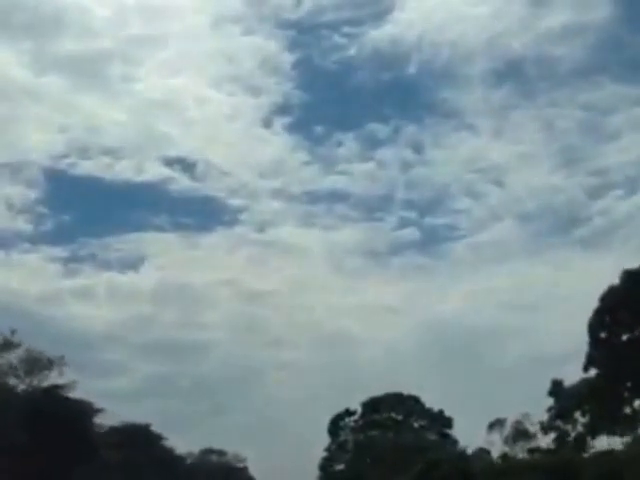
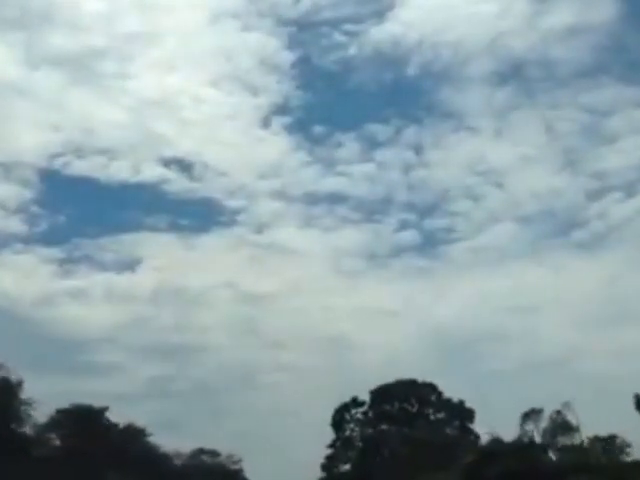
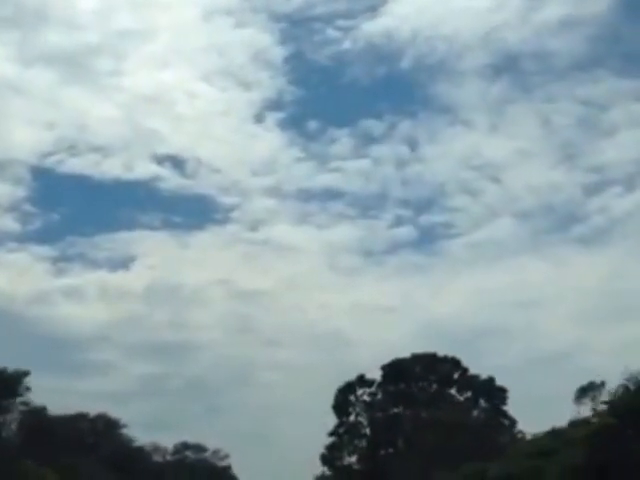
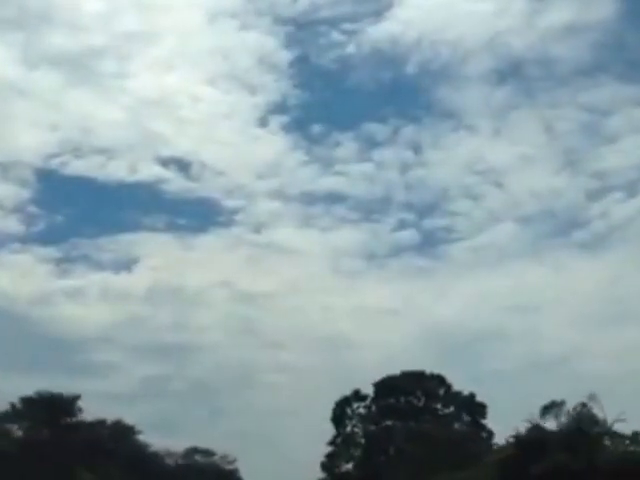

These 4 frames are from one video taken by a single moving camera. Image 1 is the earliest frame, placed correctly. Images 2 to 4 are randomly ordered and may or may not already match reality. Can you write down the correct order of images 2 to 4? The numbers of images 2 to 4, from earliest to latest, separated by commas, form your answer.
2, 4, 3
